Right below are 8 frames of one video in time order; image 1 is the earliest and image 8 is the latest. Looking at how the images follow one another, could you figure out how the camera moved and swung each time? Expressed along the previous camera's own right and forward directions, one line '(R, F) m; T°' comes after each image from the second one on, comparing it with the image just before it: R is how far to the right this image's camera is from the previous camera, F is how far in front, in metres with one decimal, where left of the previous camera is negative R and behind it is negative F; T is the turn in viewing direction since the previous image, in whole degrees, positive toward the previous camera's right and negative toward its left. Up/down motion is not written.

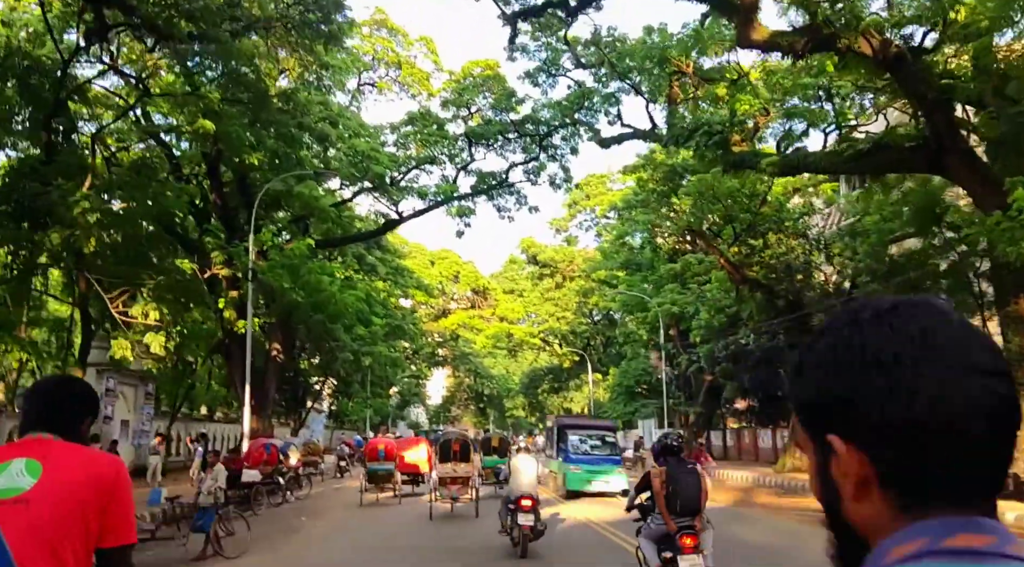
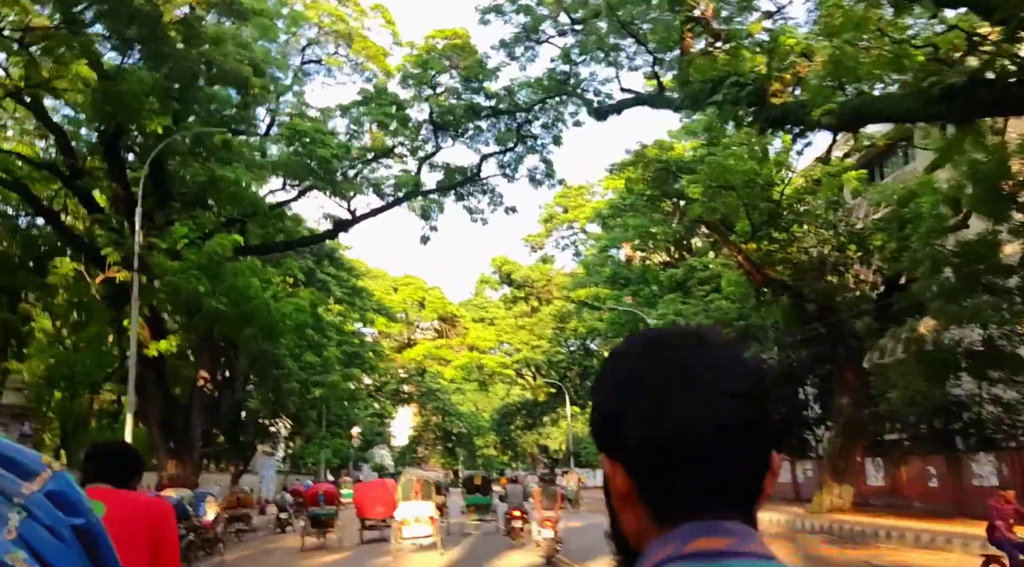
(-0.2, +3.7) m; +2°
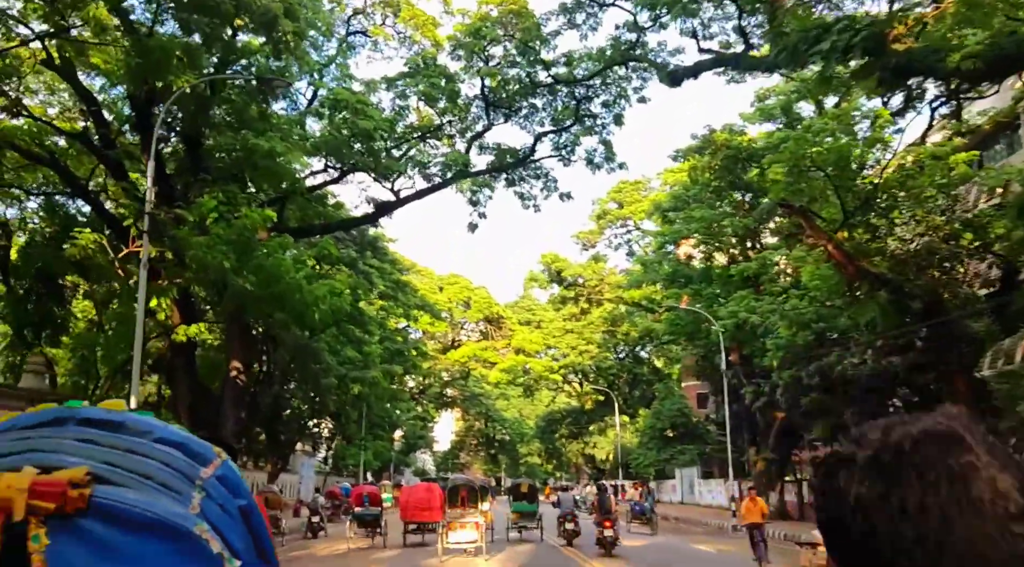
(-0.2, +1.7) m; -3°
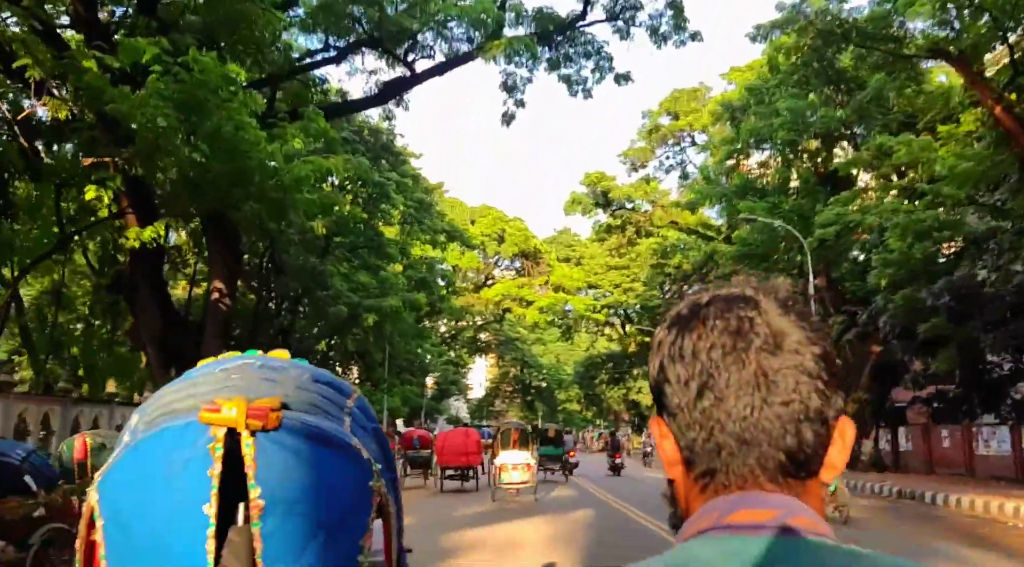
(-0.2, +3.6) m; -2°
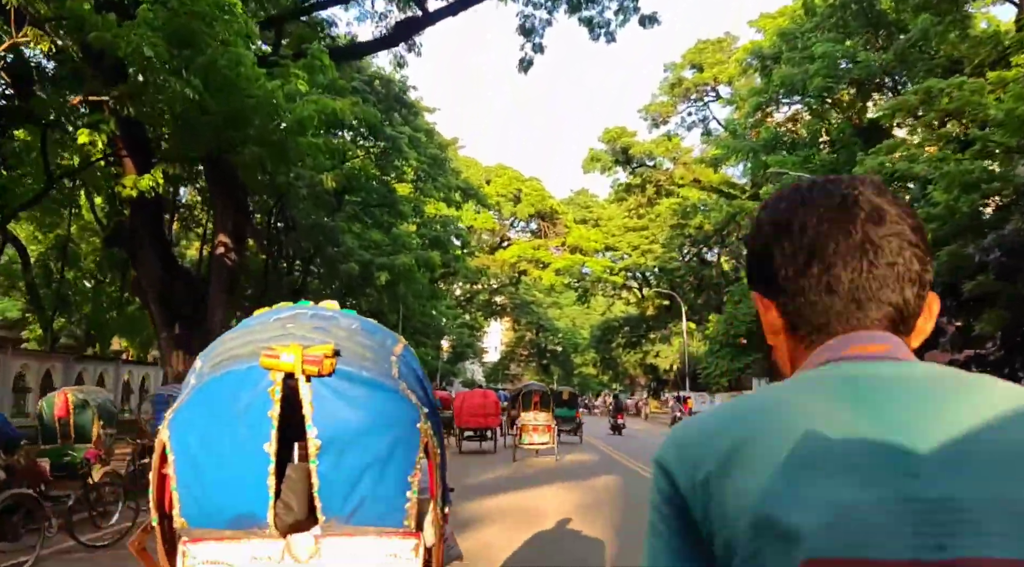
(-0.1, +0.7) m; -1°
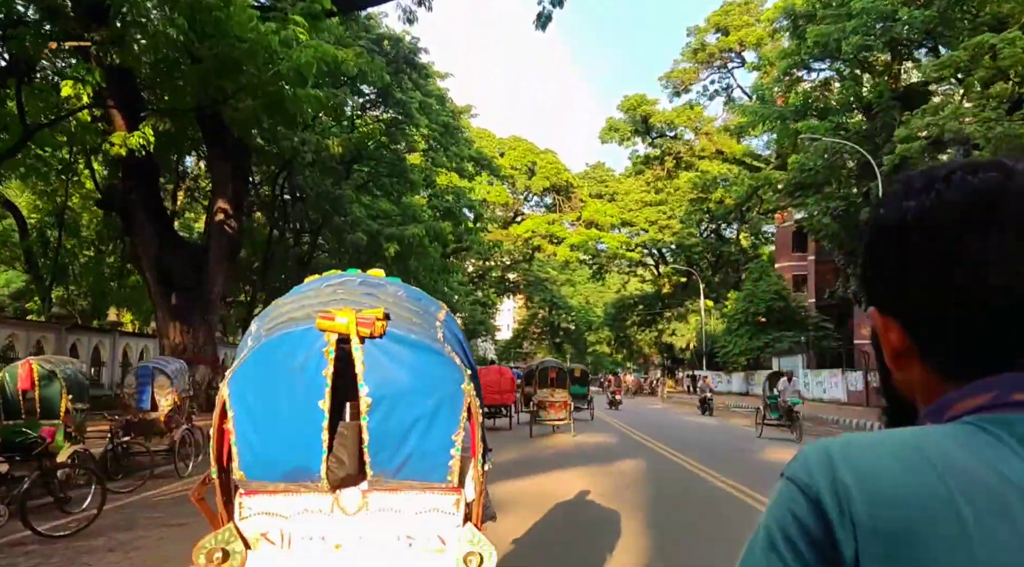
(-0.1, +0.8) m; -1°
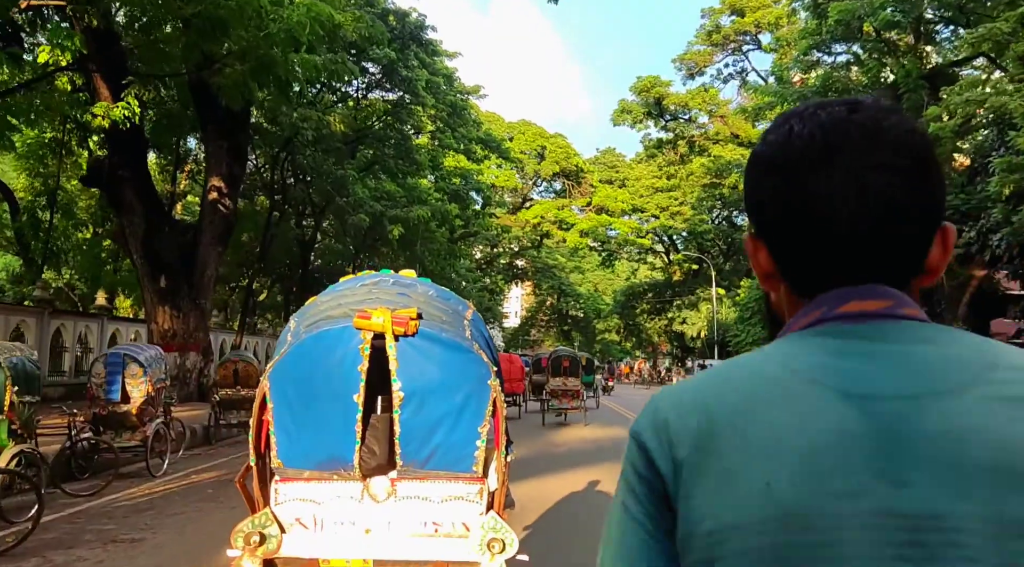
(0.0, +0.7) m; -1°
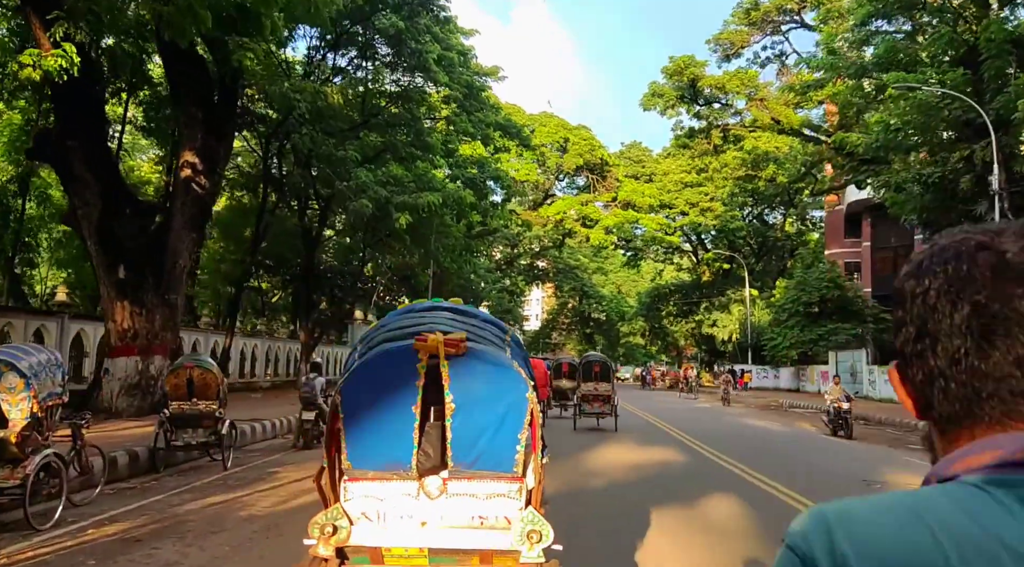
(0.0, +2.0) m; -1°
